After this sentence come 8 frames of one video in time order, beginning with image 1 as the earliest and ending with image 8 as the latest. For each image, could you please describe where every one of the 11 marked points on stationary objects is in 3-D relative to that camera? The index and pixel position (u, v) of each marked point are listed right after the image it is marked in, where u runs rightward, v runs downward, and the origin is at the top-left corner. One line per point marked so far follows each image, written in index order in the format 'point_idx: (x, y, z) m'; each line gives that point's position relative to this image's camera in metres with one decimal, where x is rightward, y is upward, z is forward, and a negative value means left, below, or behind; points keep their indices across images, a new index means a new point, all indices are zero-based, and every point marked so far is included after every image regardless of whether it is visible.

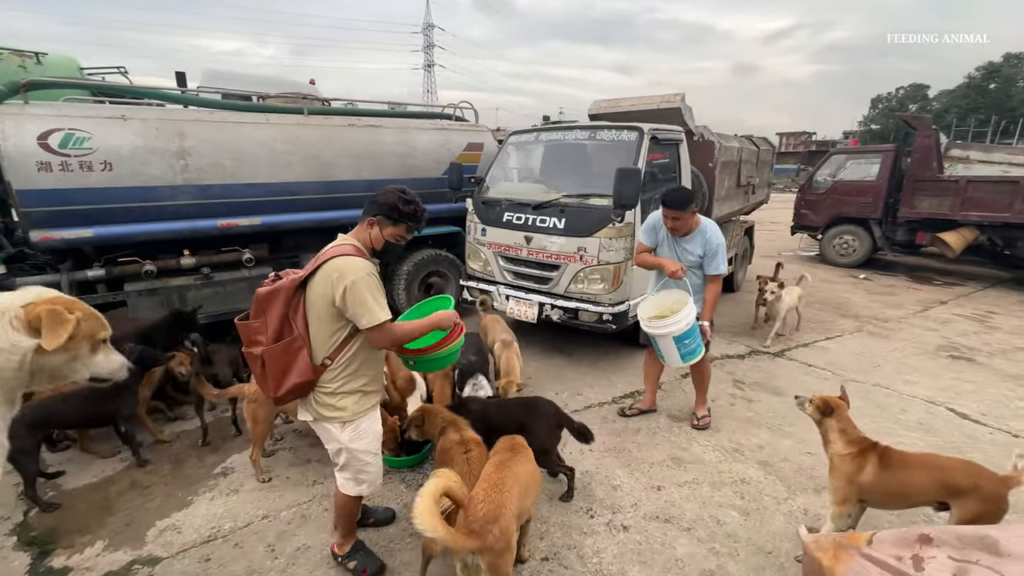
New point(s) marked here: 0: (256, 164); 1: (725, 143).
0: (-2.8, +1.4, +4.9) m
1: (+3.1, +2.1, +6.6) m
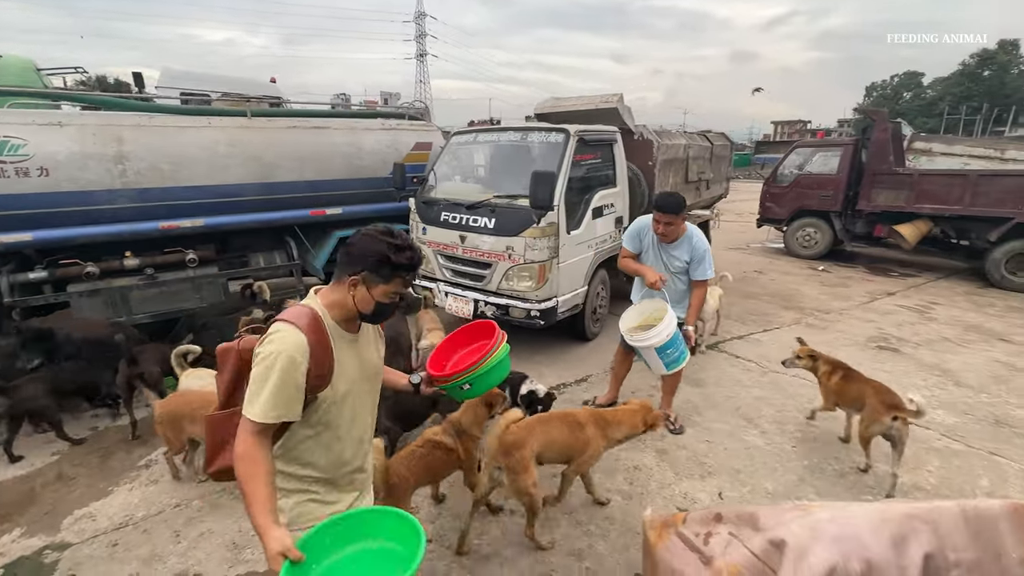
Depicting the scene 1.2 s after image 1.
0: (-3.6, +1.4, +5.1) m
1: (+2.4, +2.2, +6.8) m
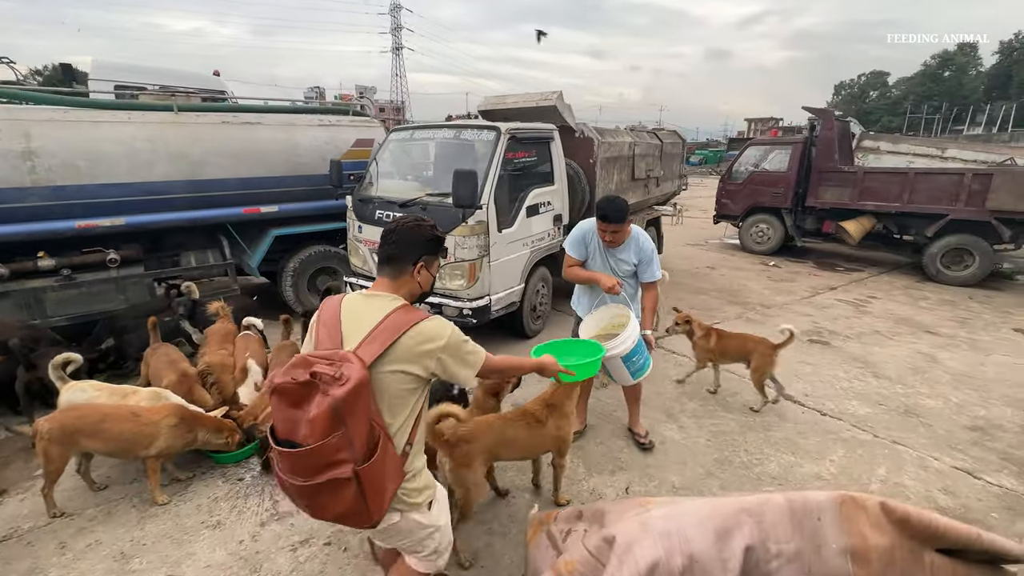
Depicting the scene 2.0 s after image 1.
0: (-4.3, +1.4, +4.9) m
1: (+1.5, +2.3, +6.9) m
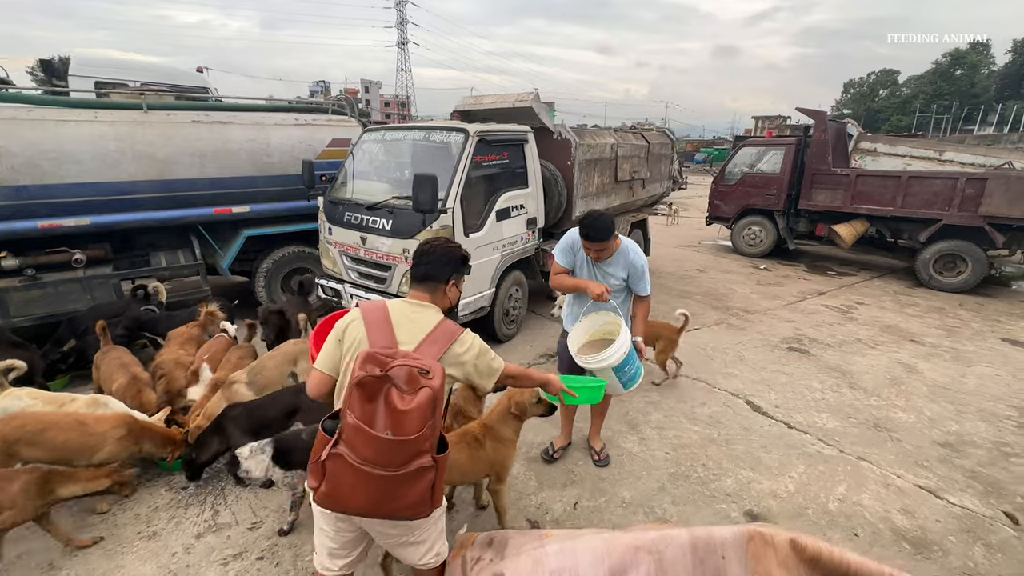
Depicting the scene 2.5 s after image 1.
0: (-4.6, +1.4, +4.8) m
1: (+1.2, +2.2, +6.7) m
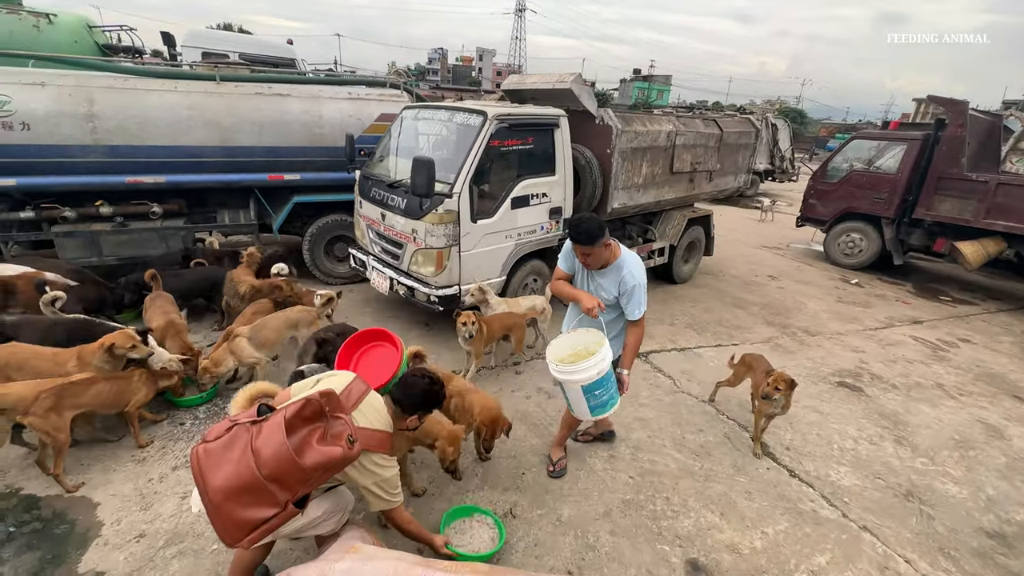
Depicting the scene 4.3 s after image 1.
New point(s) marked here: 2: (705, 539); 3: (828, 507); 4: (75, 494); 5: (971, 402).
0: (-4.4, +2.0, +5.6) m
1: (+1.9, +2.2, +6.2) m
2: (+1.3, -1.7, +3.1) m
3: (+2.4, -1.7, +3.4) m
4: (-3.0, -1.4, +3.1) m
5: (+5.2, -1.3, +5.1) m
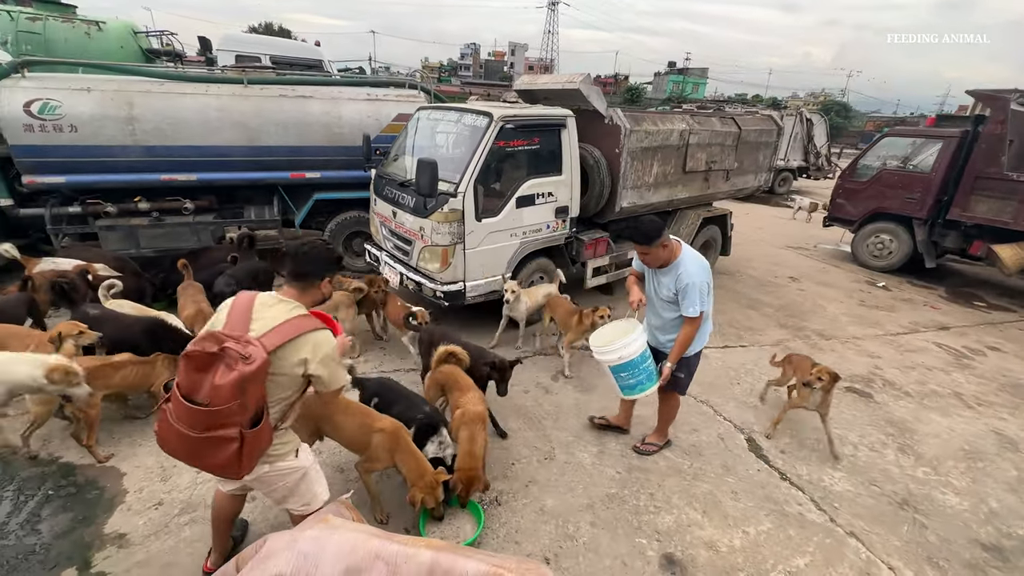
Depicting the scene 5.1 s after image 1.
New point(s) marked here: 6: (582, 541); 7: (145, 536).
0: (-4.2, +2.1, +5.9) m
1: (+2.0, +2.2, +6.2) m
2: (+1.2, -1.7, +3.2) m
3: (+2.3, -1.7, +3.4) m
4: (-3.1, -1.3, +3.4) m
5: (+5.2, -1.4, +4.9) m
6: (+0.5, -1.7, +3.0) m
7: (-2.4, -1.6, +2.9) m
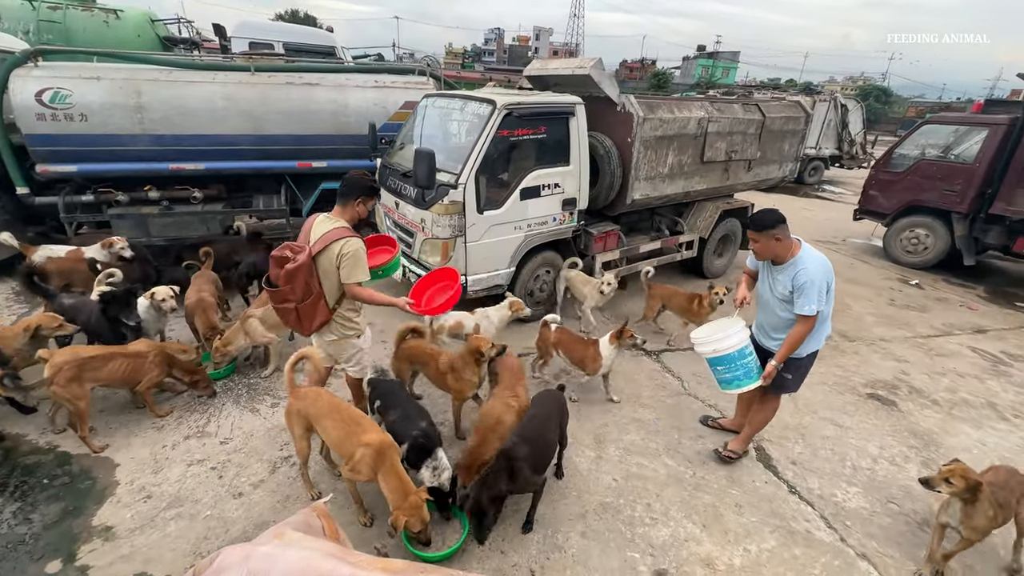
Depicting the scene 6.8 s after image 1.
0: (-4.1, +2.2, +5.9) m
1: (+2.1, +2.3, +5.9) m
2: (+1.1, -1.8, +3.0) m
3: (+2.3, -1.7, +3.2) m
4: (-3.2, -1.3, +3.4) m
5: (+5.2, -1.4, +4.6) m
6: (+0.4, -1.7, +2.9) m
7: (-2.5, -1.6, +2.9) m
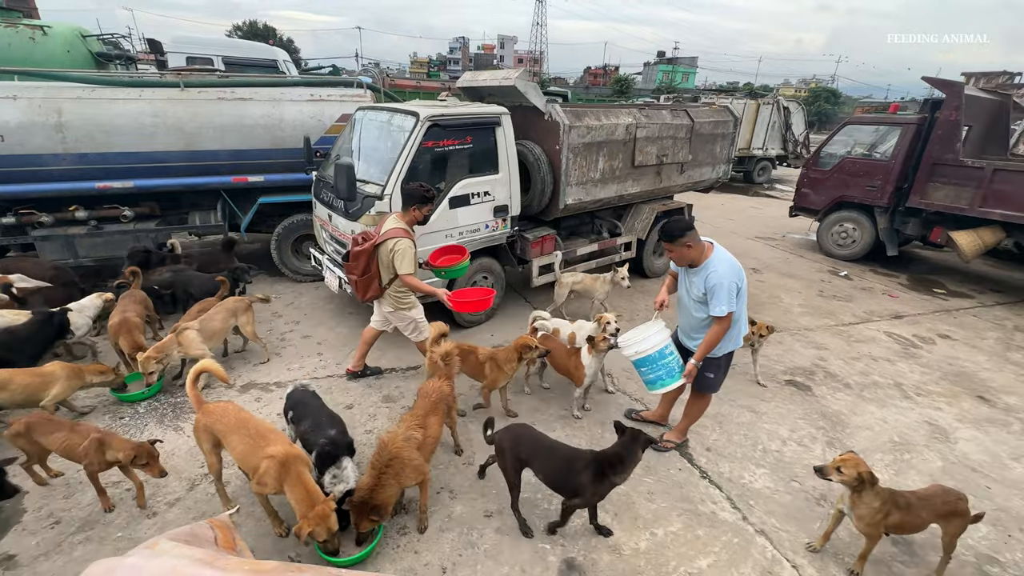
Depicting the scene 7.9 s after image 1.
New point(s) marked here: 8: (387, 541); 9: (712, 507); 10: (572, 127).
0: (-5.0, +2.0, +5.8) m
1: (+1.2, +2.3, +6.1) m
2: (+0.5, -1.8, +3.1) m
3: (+1.7, -1.7, +3.4) m
4: (-3.8, -1.5, +3.4) m
5: (+4.5, -1.2, +4.9) m
6: (-0.2, -1.7, +3.0) m
7: (-3.1, -1.7, +2.9) m
8: (-0.8, -1.7, +3.0) m
9: (+1.5, -1.7, +3.4) m
10: (+0.8, +2.0, +5.7) m
